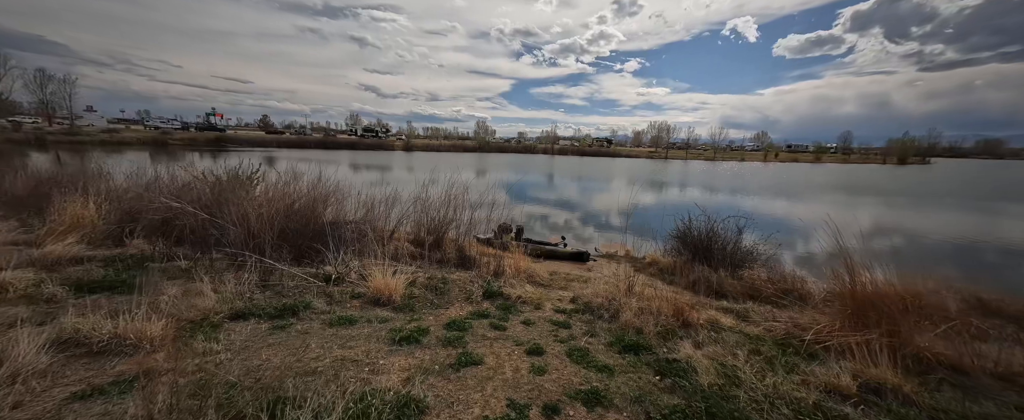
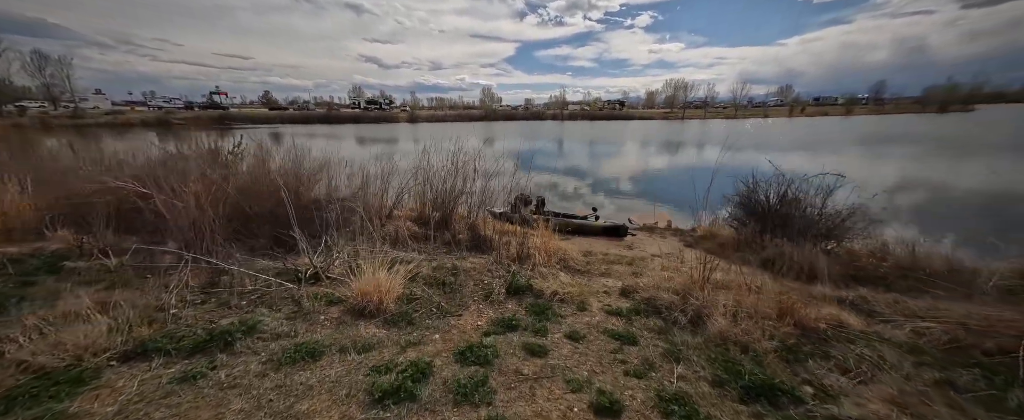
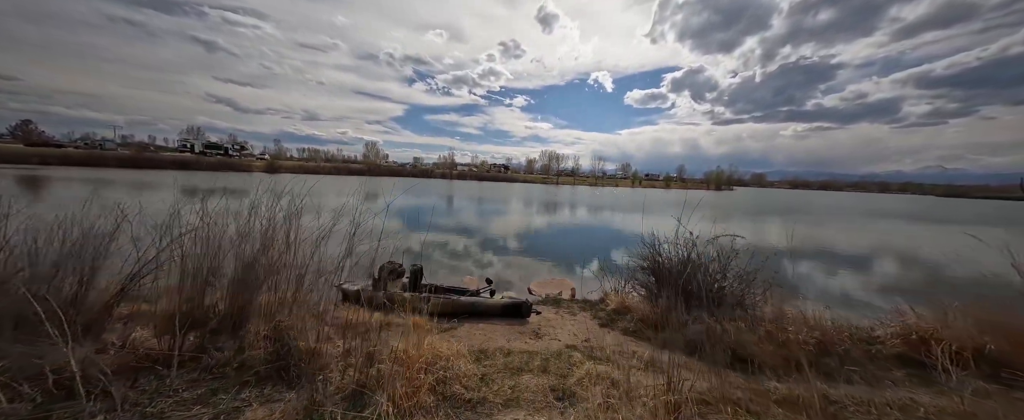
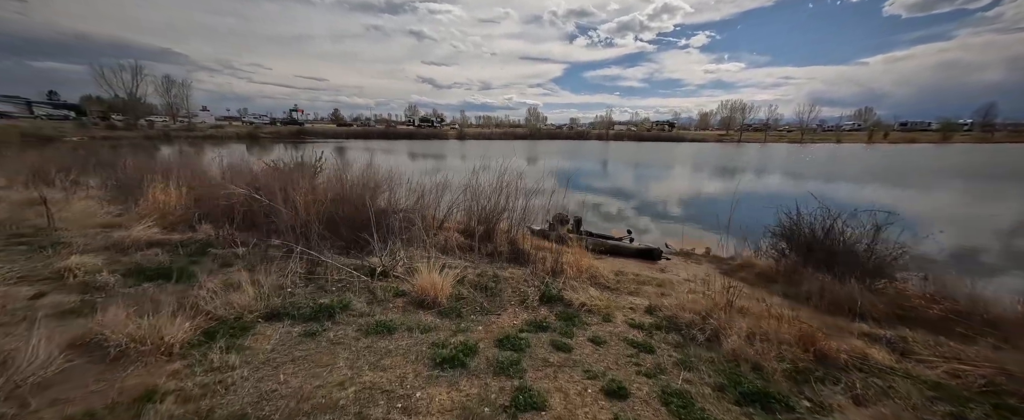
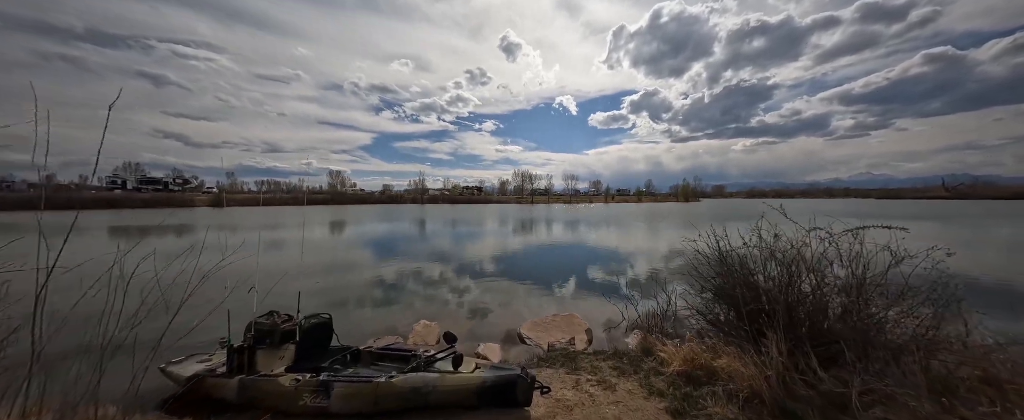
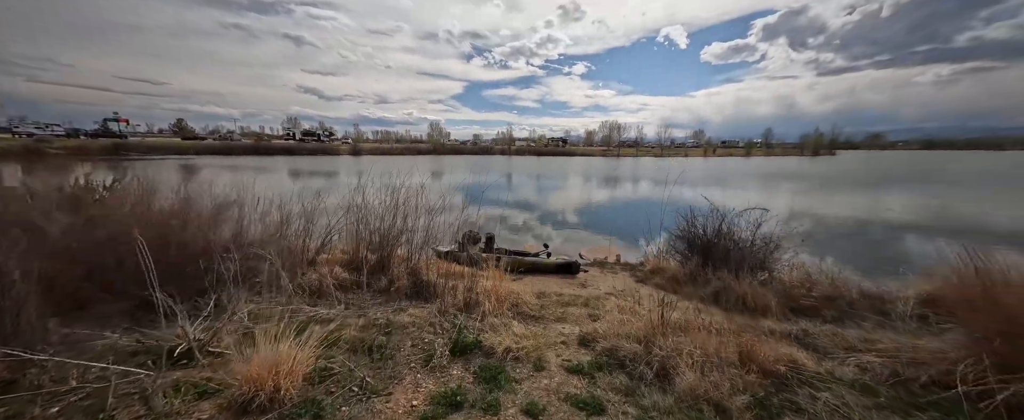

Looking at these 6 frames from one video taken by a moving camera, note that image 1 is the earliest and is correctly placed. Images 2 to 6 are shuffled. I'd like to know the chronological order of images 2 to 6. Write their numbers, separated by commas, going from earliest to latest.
4, 2, 6, 3, 5
